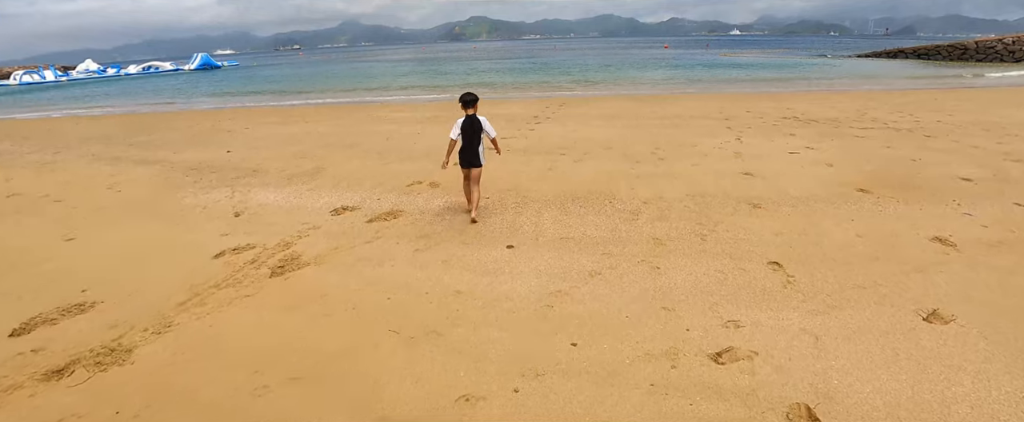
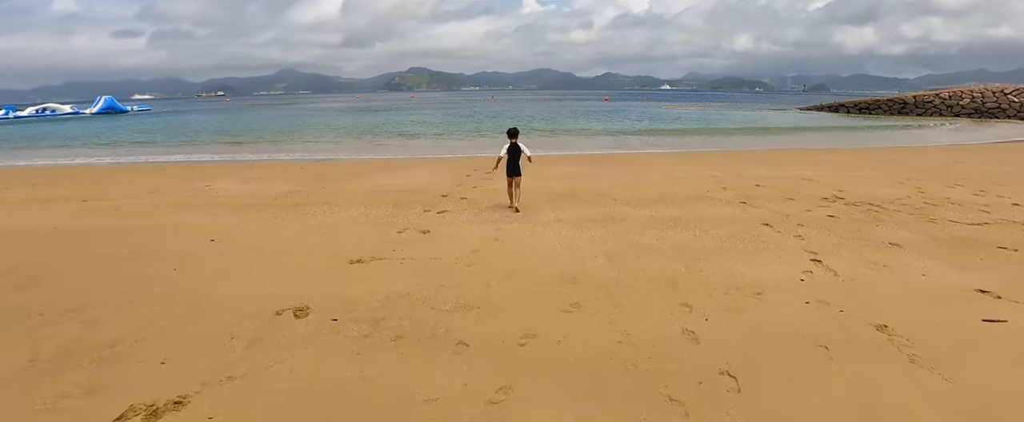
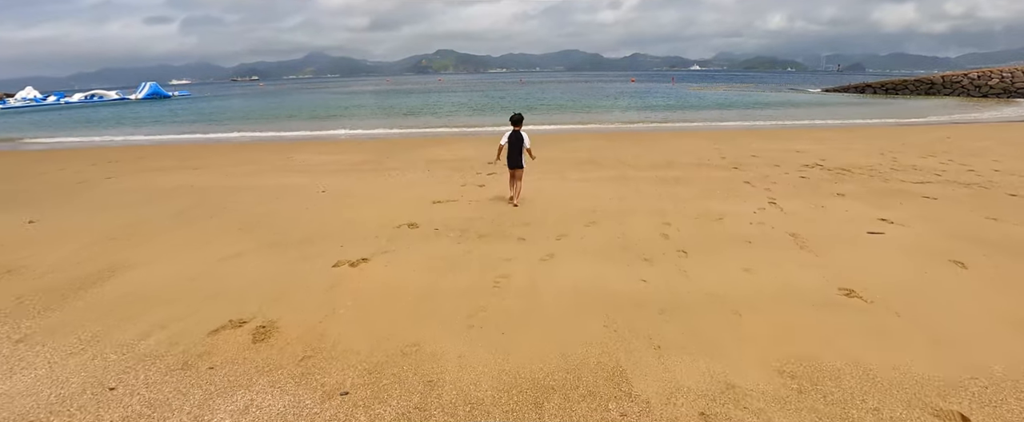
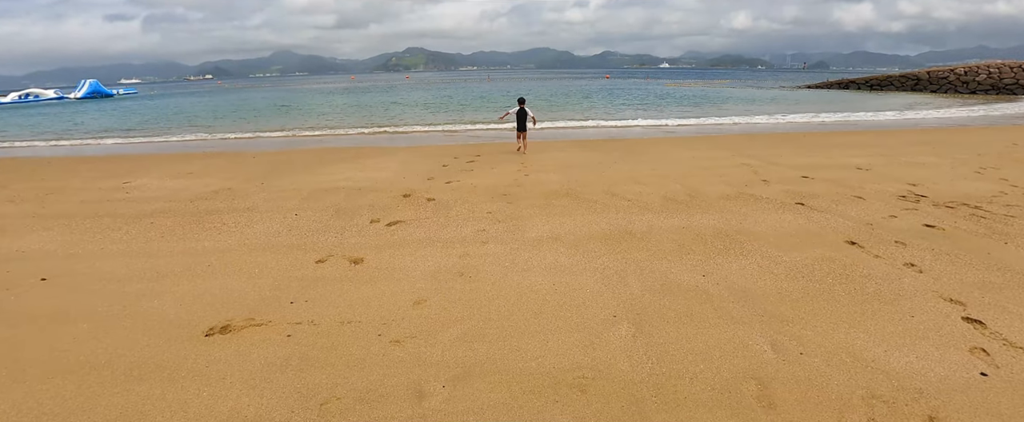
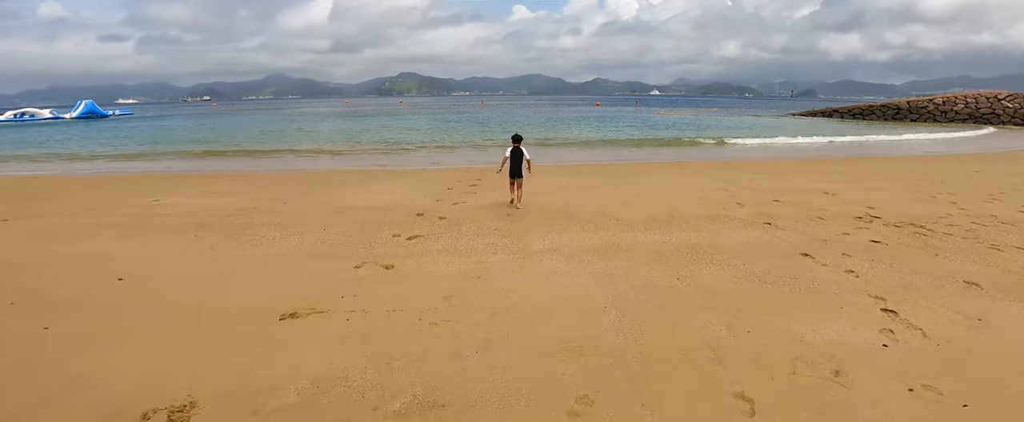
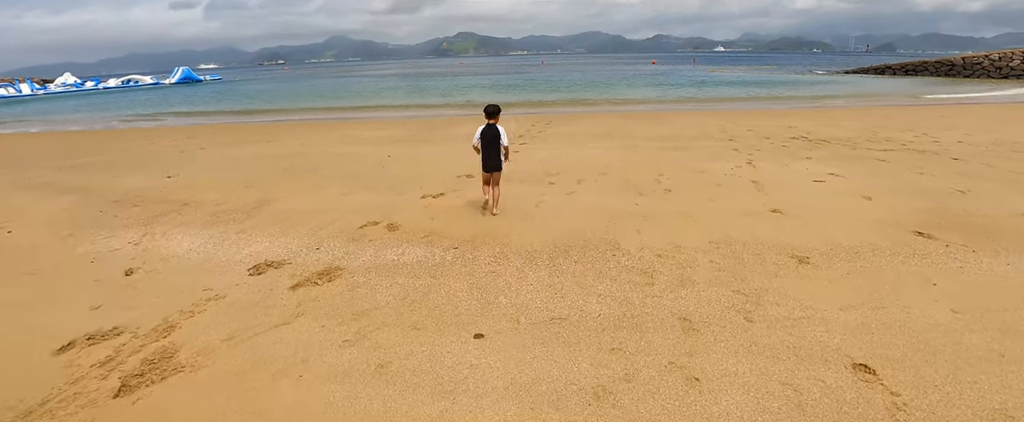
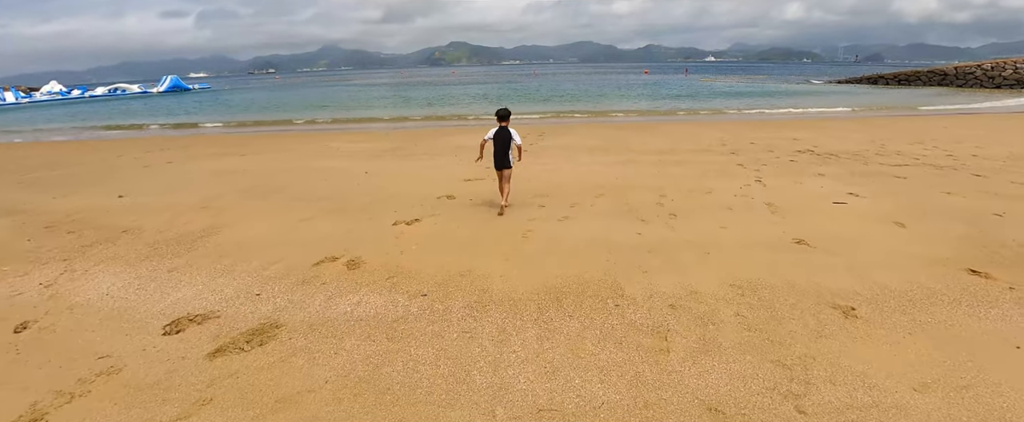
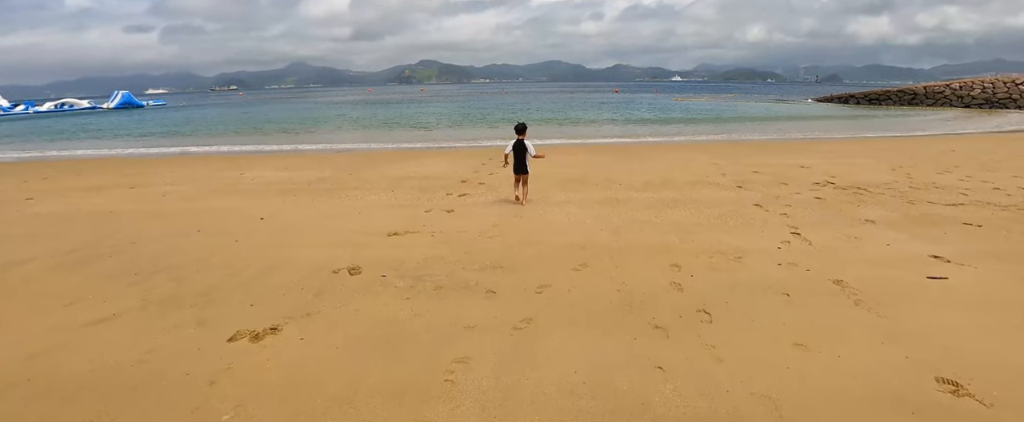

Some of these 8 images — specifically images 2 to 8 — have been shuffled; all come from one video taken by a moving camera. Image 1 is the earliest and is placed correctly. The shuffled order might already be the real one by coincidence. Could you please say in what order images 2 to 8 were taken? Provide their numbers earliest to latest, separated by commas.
6, 7, 3, 8, 2, 5, 4
